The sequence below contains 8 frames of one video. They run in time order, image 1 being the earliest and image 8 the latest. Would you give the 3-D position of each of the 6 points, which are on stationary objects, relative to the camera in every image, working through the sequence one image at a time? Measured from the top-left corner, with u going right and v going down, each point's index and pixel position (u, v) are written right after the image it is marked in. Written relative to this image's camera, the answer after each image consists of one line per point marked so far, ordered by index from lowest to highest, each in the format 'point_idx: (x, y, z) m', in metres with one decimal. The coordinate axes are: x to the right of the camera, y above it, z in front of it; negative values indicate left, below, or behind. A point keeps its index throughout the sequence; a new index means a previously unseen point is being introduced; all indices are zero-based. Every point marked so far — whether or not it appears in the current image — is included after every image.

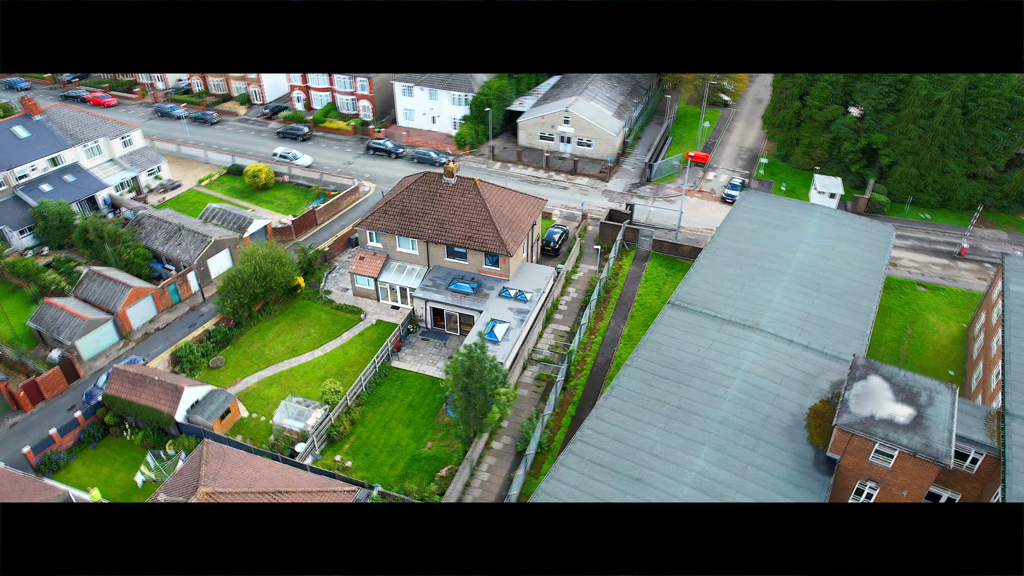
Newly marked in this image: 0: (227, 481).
0: (-8.5, -5.7, +19.5) m
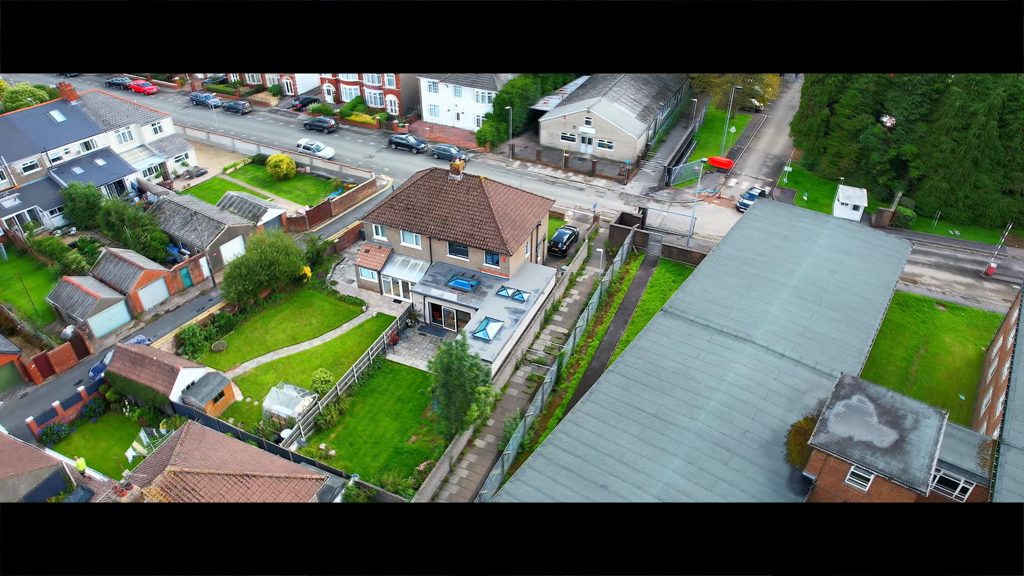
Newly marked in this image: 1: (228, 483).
0: (-9.6, -5.3, +20.0) m
1: (-8.4, -5.7, +19.6) m
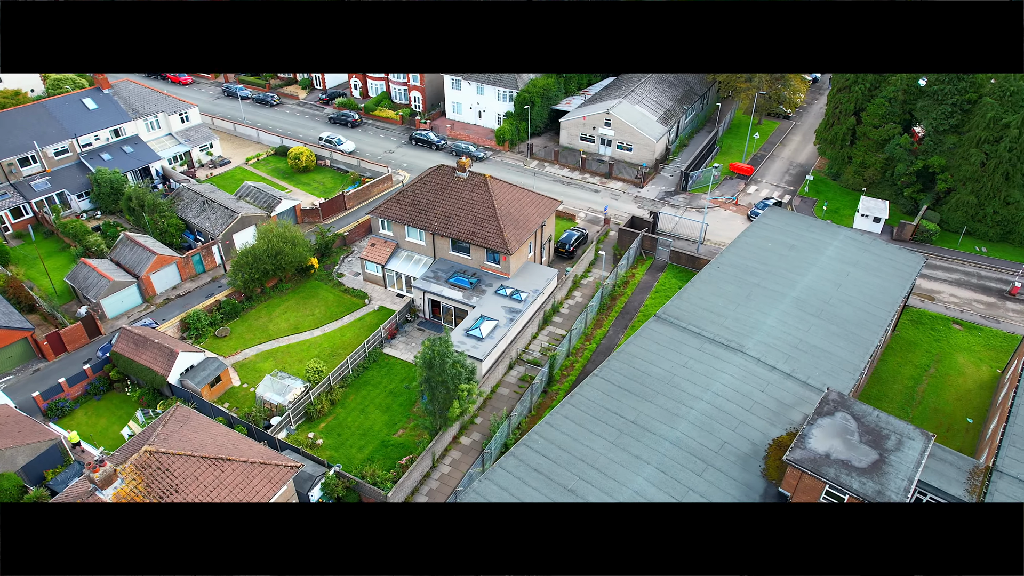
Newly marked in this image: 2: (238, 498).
0: (-10.6, -4.8, +20.6) m
1: (-9.4, -5.4, +20.1) m
2: (-8.3, -6.3, +20.1) m
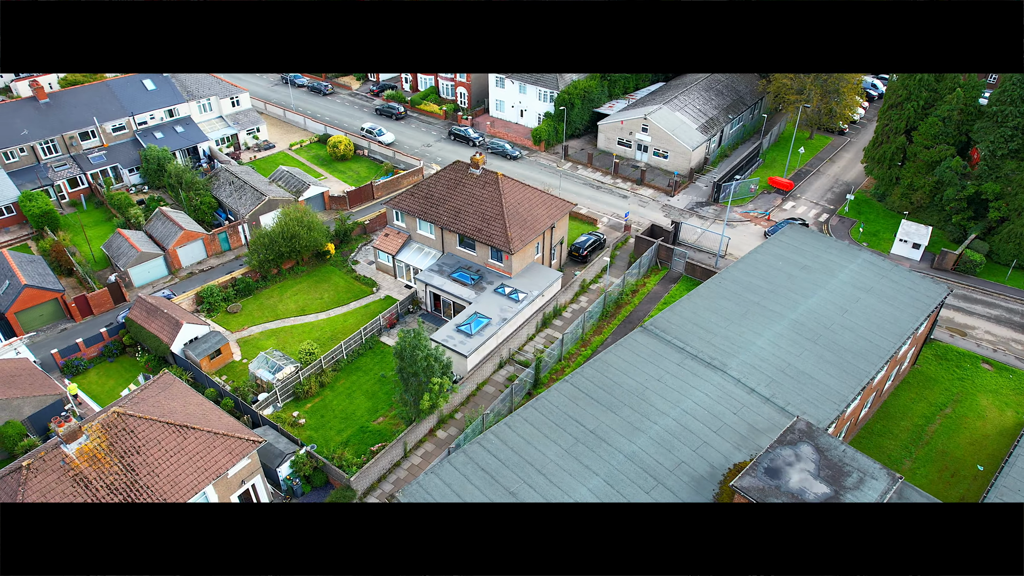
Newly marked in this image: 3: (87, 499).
0: (-12.0, -3.9, +21.7) m
1: (-11.0, -4.5, +21.1) m
2: (-9.9, -5.6, +21.0) m
3: (-12.3, -6.1, +19.3) m
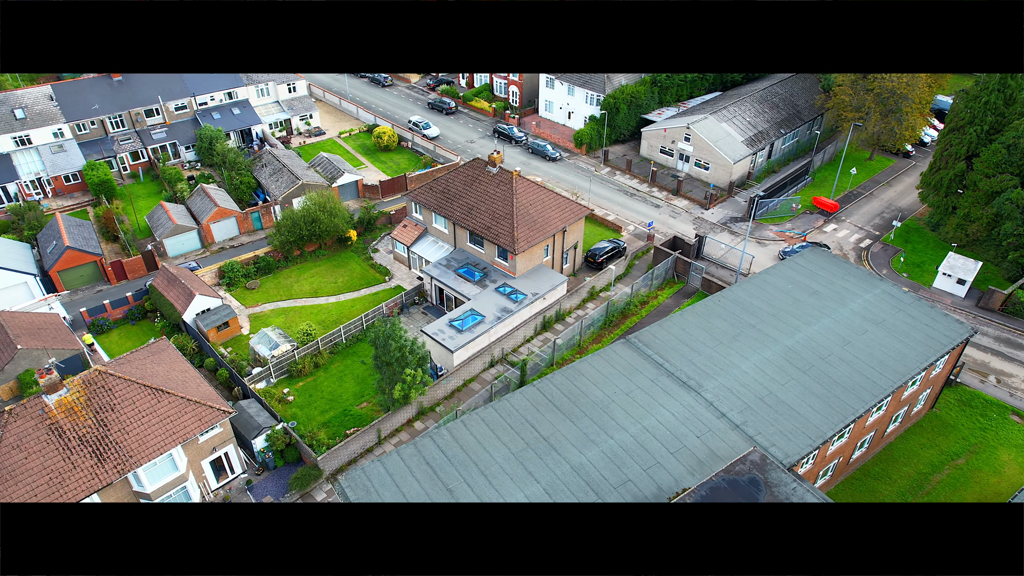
0: (-13.4, -2.8, +23.1) m
1: (-12.5, -3.5, +22.4) m
2: (-11.5, -4.7, +22.2) m
3: (-14.1, -4.9, +20.7) m
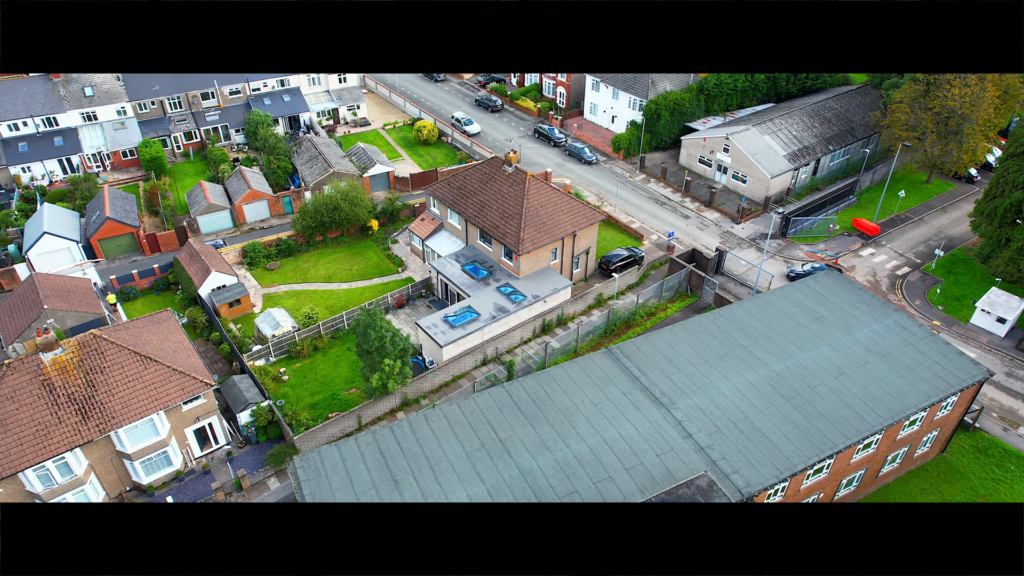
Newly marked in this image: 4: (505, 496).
0: (-14.3, -1.7, +24.5) m
1: (-13.6, -2.5, +23.7) m
2: (-12.7, -3.7, +23.4) m
3: (-15.5, -3.8, +22.2) m
4: (-0.2, -6.1, +19.6) m
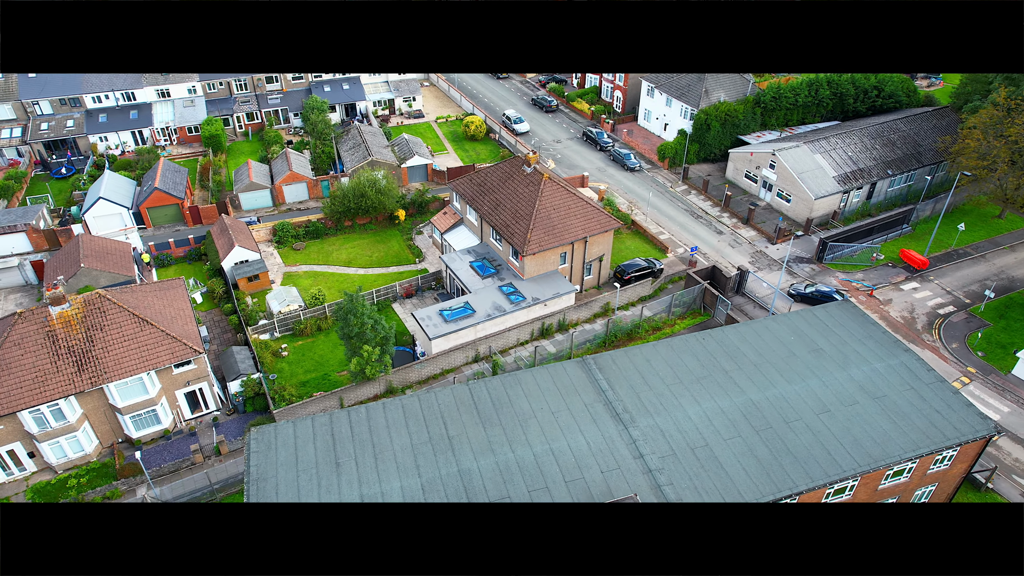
0: (-15.1, -0.4, +26.2) m
1: (-14.5, -1.2, +25.3) m
2: (-13.9, -2.5, +24.9) m
3: (-16.7, -2.3, +24.1) m
4: (-2.2, -6.0, +19.6) m
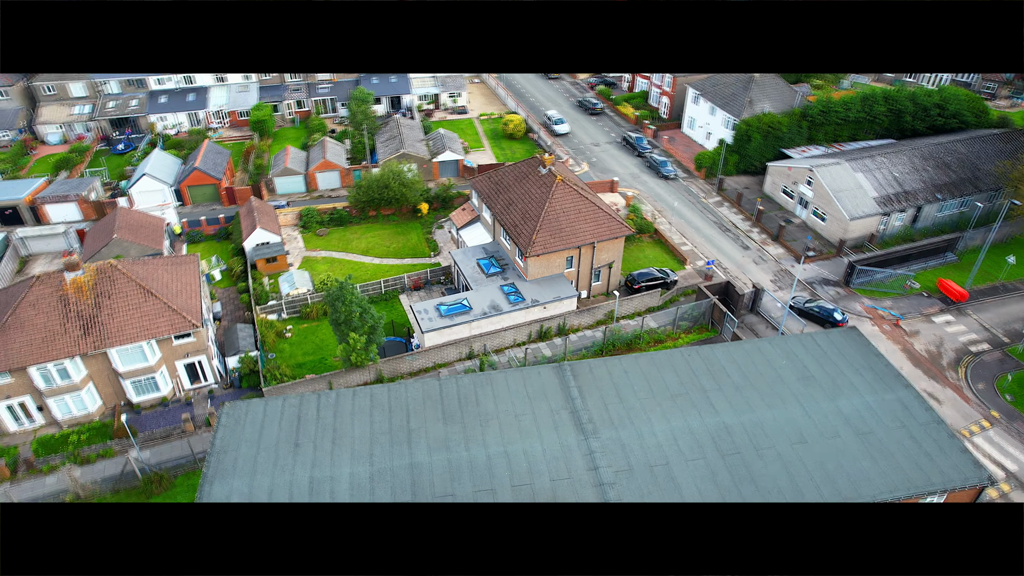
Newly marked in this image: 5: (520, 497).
0: (-15.5, +0.8, +27.7) m
1: (-15.1, -0.1, +26.7) m
2: (-14.6, -1.4, +26.3) m
3: (-17.5, -1.0, +25.8) m
4: (-3.8, -5.8, +19.8) m
5: (+0.3, -6.1, +19.5) m
